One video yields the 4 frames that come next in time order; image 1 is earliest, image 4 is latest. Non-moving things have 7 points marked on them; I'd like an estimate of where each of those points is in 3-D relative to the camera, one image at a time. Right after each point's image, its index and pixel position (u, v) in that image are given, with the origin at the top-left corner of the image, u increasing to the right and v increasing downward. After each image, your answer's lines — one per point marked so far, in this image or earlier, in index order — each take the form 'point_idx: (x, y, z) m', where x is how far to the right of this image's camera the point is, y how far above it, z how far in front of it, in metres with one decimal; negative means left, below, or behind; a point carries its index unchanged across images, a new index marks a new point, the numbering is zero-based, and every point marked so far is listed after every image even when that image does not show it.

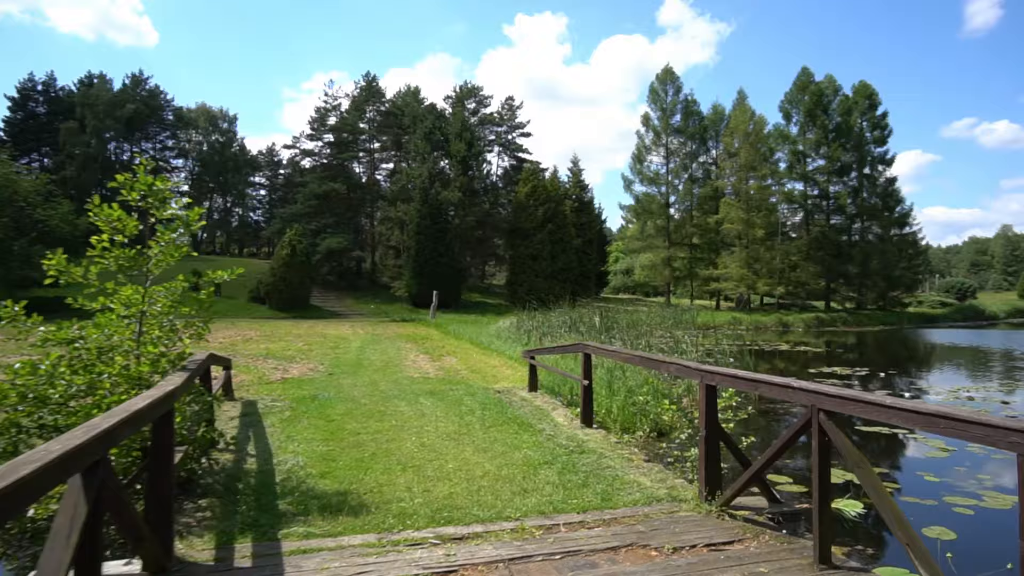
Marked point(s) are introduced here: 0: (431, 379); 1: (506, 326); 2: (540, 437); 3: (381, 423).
0: (-1.0, -1.1, +7.5) m
1: (-0.2, -1.0, +17.1) m
2: (+0.2, -1.0, +4.4) m
3: (-1.0, -1.0, +4.8) m
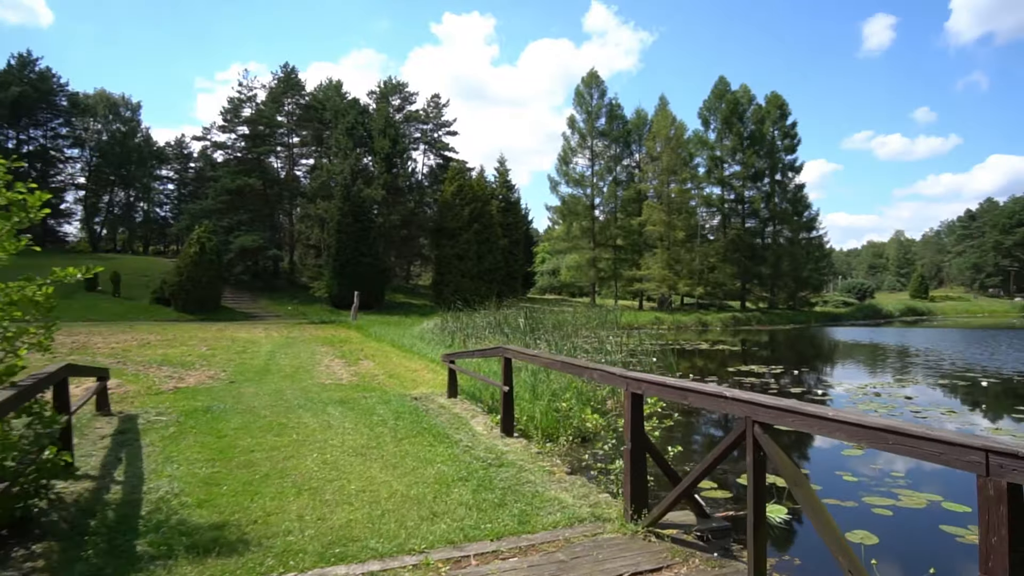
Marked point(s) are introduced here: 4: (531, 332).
0: (-1.9, -1.1, +7.0) m
1: (-2.2, -1.1, +16.7) m
2: (-0.4, -1.0, +4.0) m
3: (-1.6, -1.0, +4.3) m
4: (+0.3, -0.8, +11.2) m
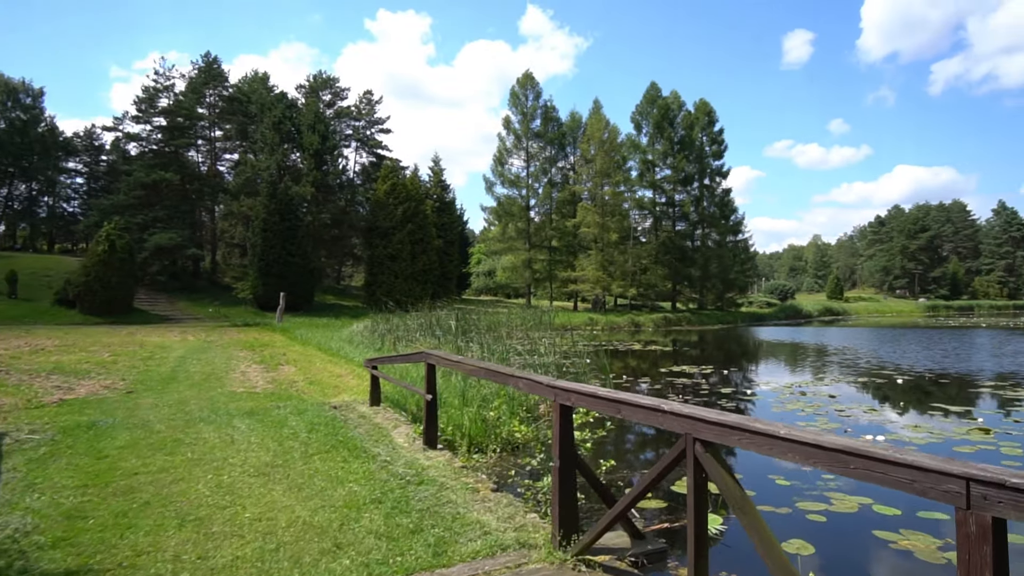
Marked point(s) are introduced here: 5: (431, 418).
0: (-2.7, -1.1, +6.5) m
1: (-3.9, -1.1, +16.1) m
2: (-0.8, -1.0, +3.7) m
3: (-2.1, -1.0, +3.8) m
4: (-0.8, -0.8, +10.8) m
5: (-0.5, -0.9, +4.1) m
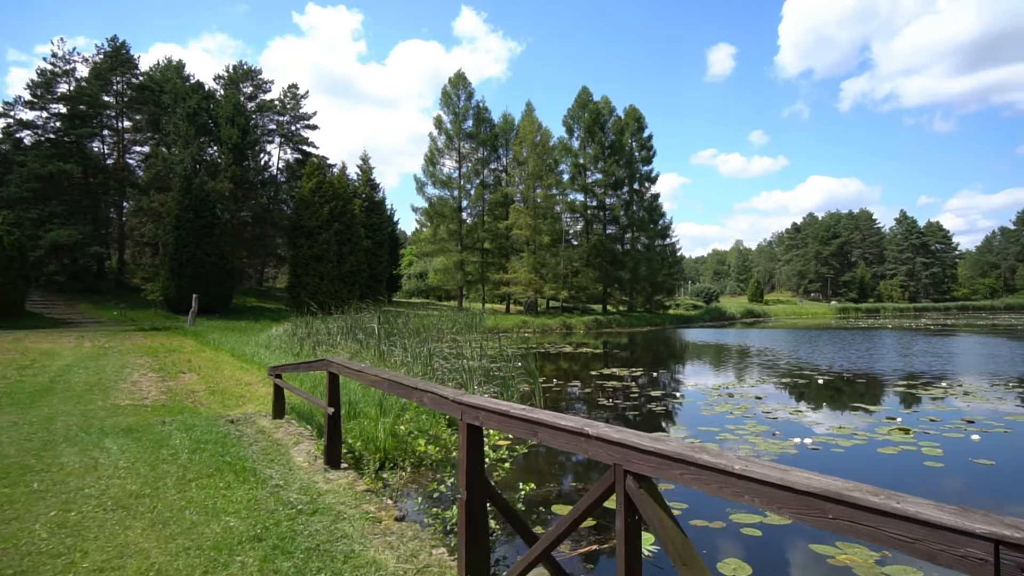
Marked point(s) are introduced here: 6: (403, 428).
0: (-3.4, -1.1, +5.8) m
1: (-5.7, -1.1, +15.2) m
2: (-1.3, -1.0, +3.2) m
3: (-2.5, -1.0, +3.2) m
4: (-2.1, -0.8, +10.3) m
5: (-1.0, -0.8, +3.6) m
6: (-0.8, -1.1, +4.8) m
